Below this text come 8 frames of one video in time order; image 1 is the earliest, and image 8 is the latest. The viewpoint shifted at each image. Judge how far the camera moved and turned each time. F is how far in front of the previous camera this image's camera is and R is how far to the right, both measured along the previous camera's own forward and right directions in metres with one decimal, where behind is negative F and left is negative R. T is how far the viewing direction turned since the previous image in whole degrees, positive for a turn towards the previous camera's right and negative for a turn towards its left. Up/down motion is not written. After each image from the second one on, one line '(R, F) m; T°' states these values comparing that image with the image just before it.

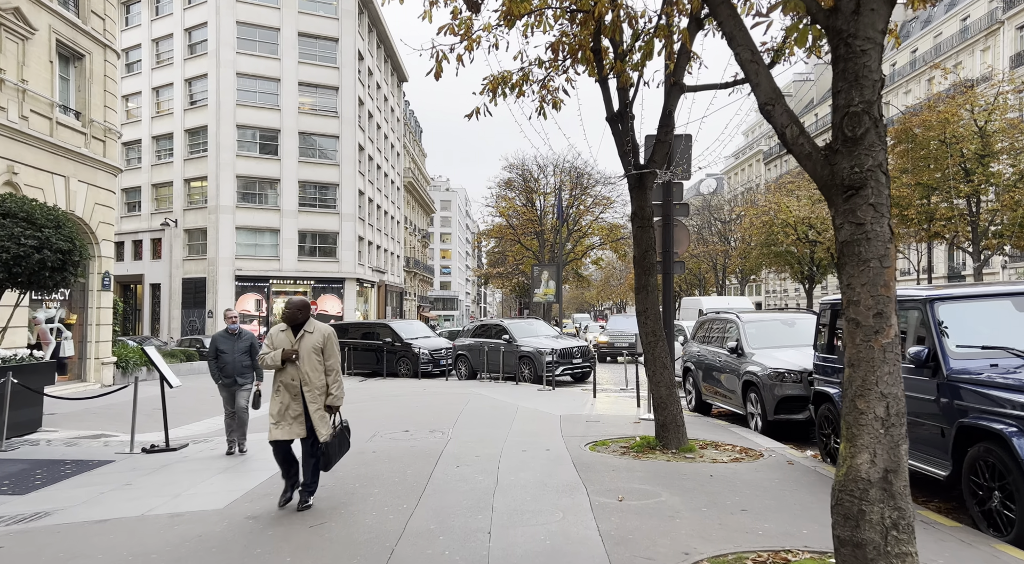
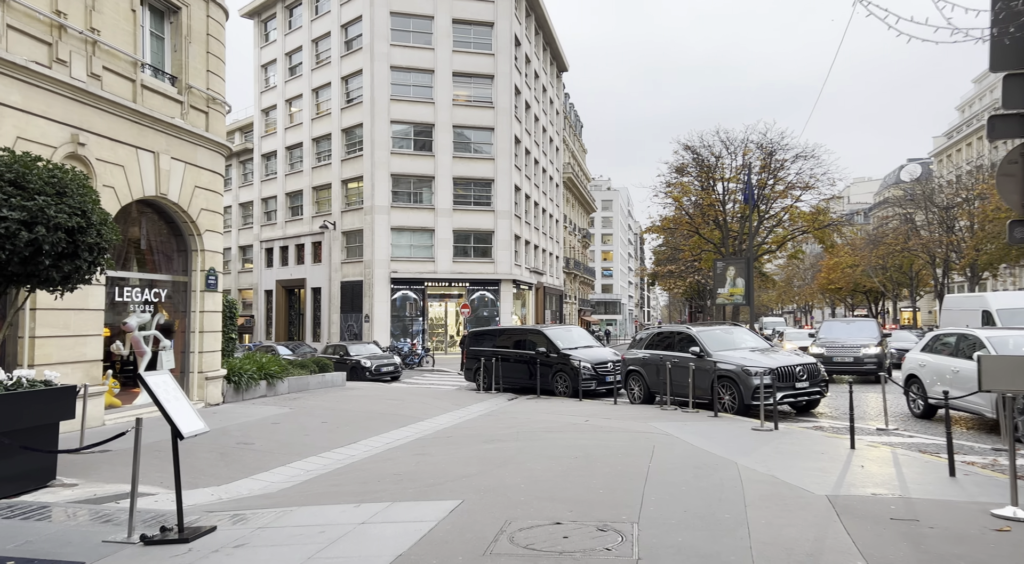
(-0.6, +4.2) m; -14°
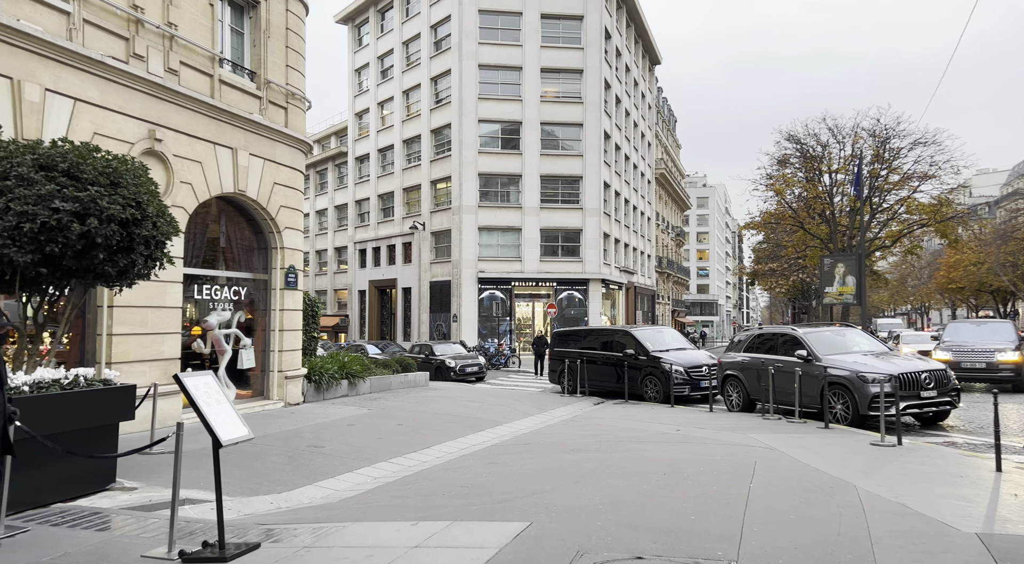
(+0.2, +0.8) m; -8°
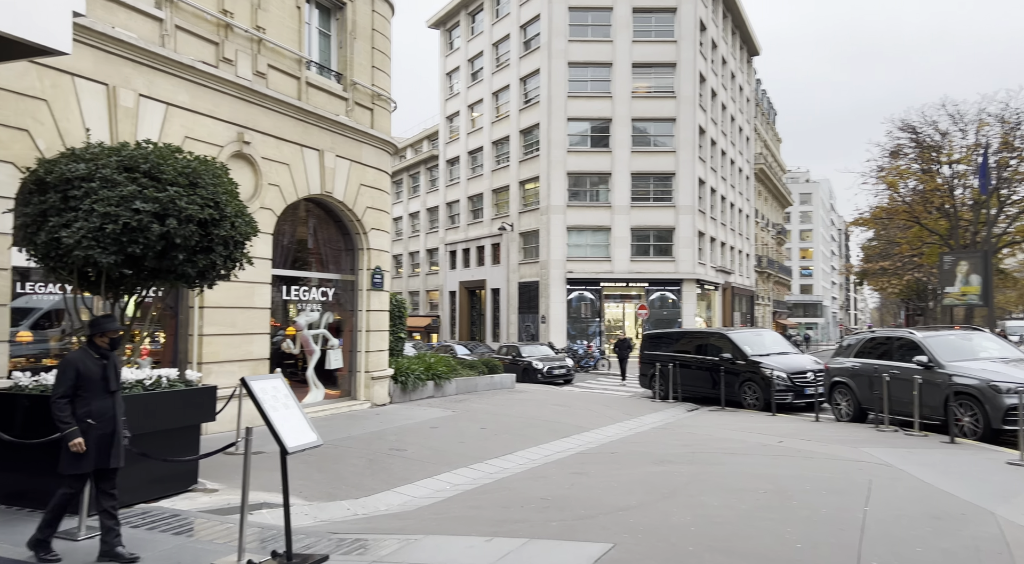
(+0.1, +0.4) m; -8°
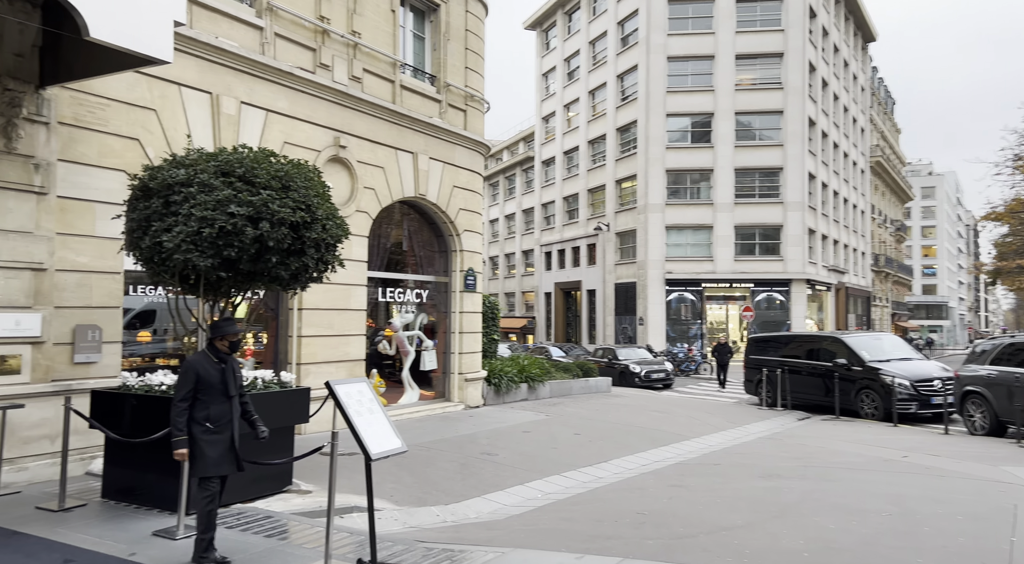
(0.0, +0.3) m; -9°
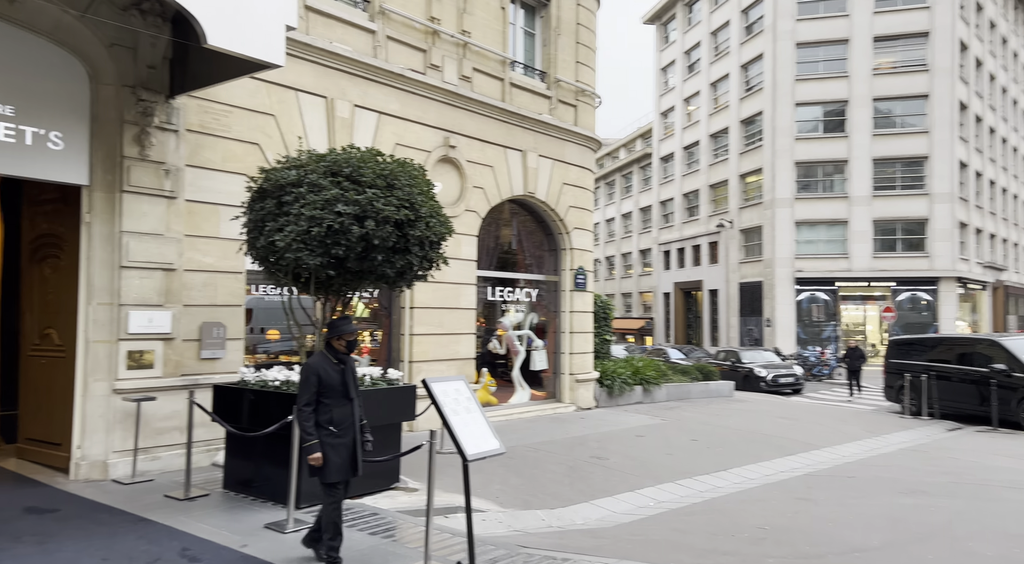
(+0.1, +0.3) m; -10°
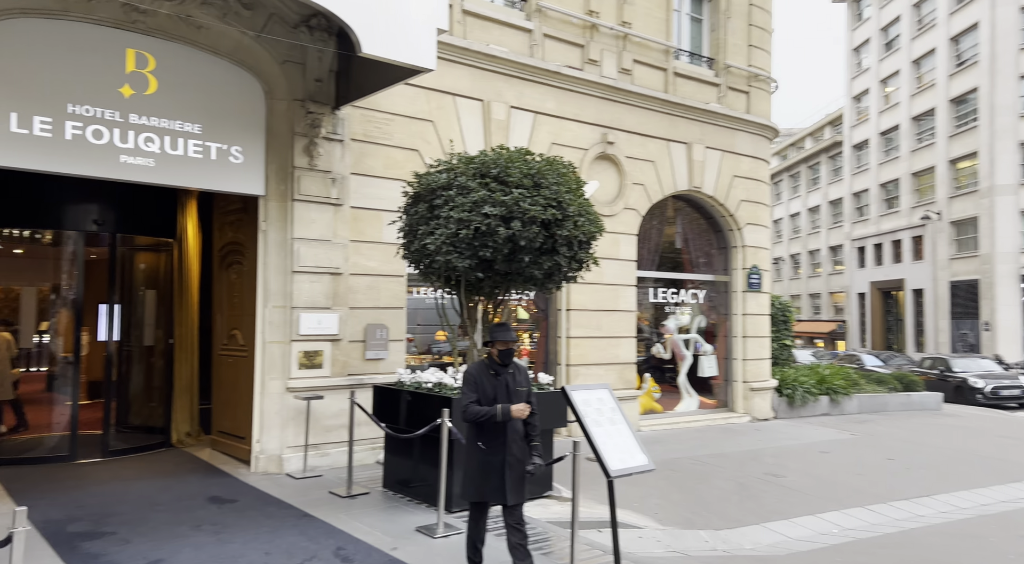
(0.0, +0.3) m; -15°
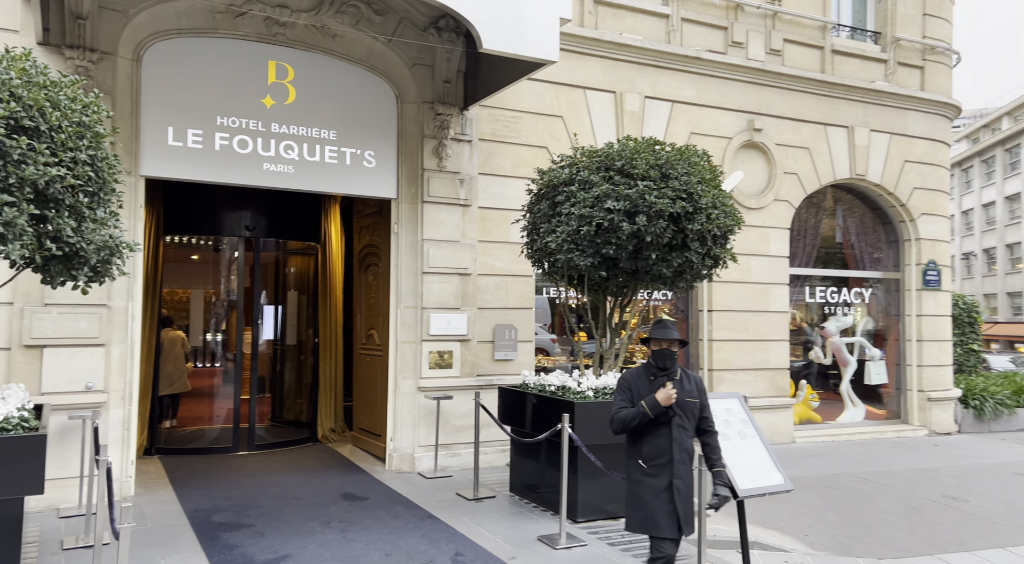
(+0.1, +0.2) m; -12°
